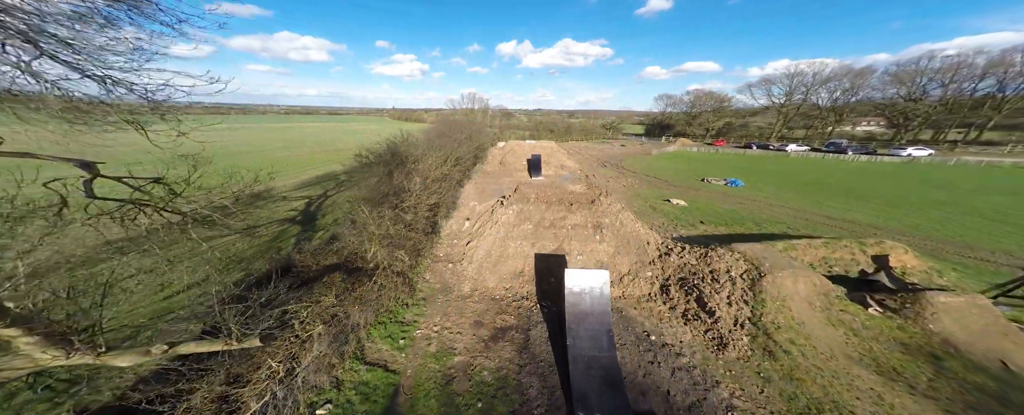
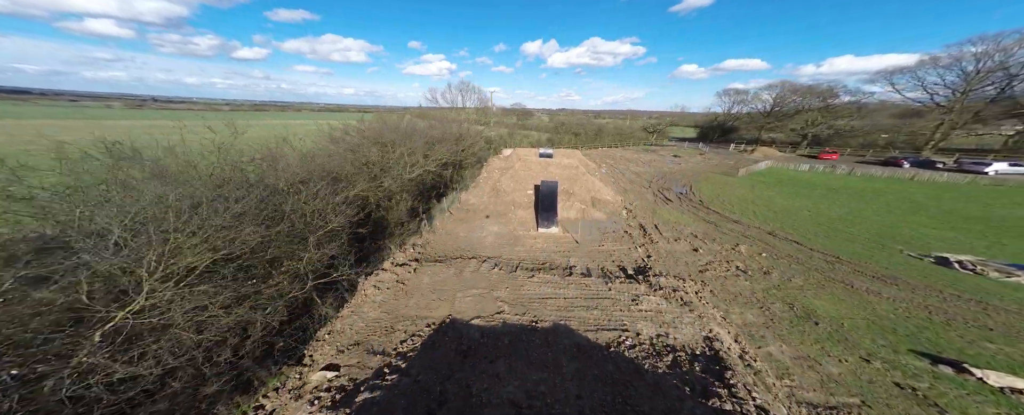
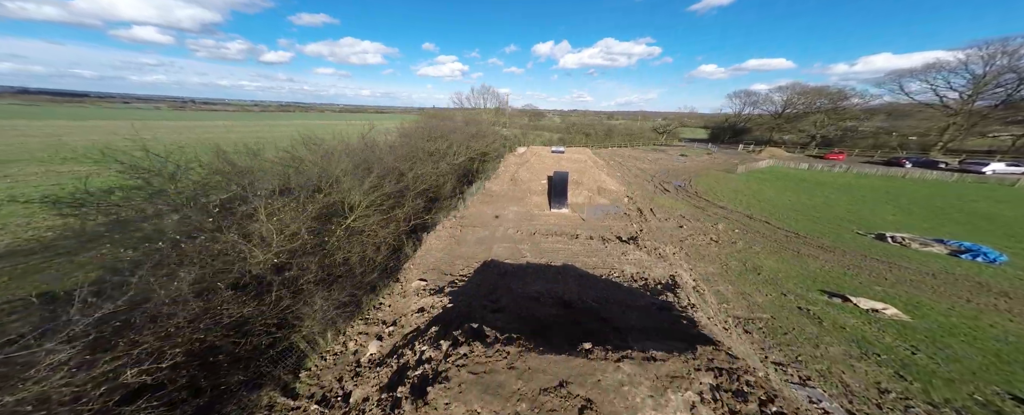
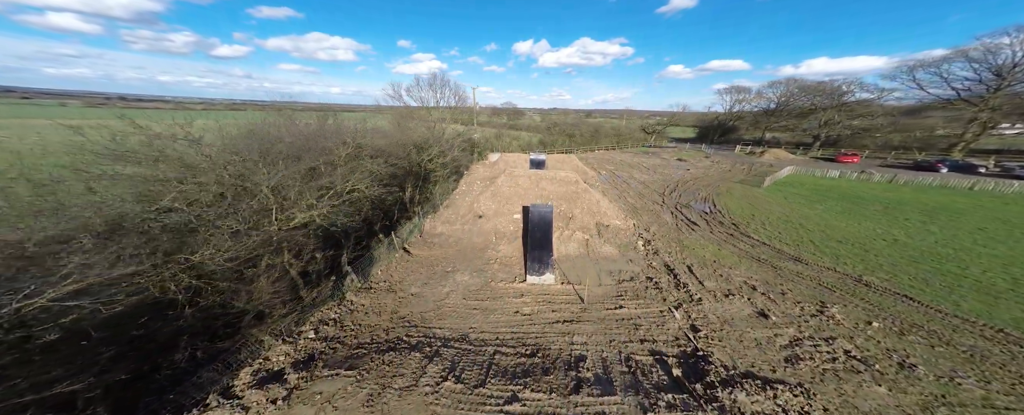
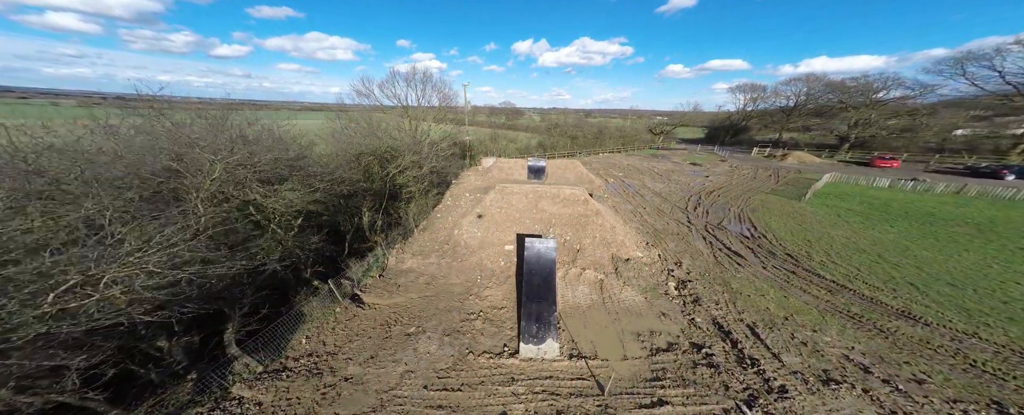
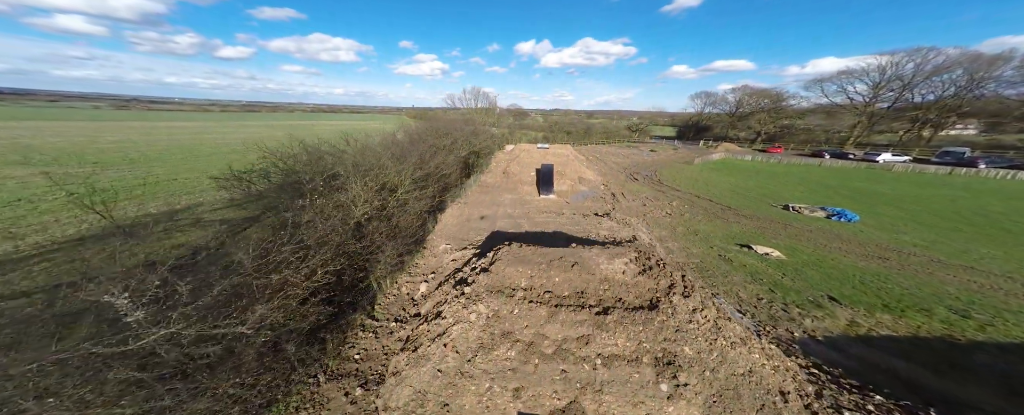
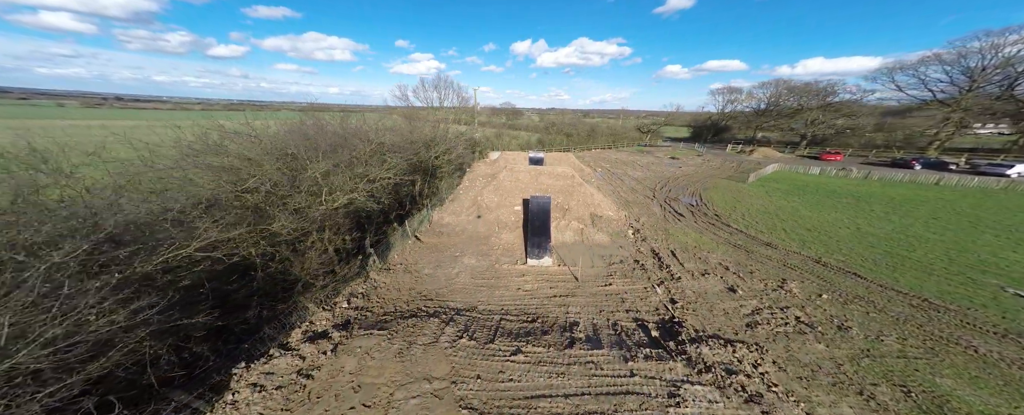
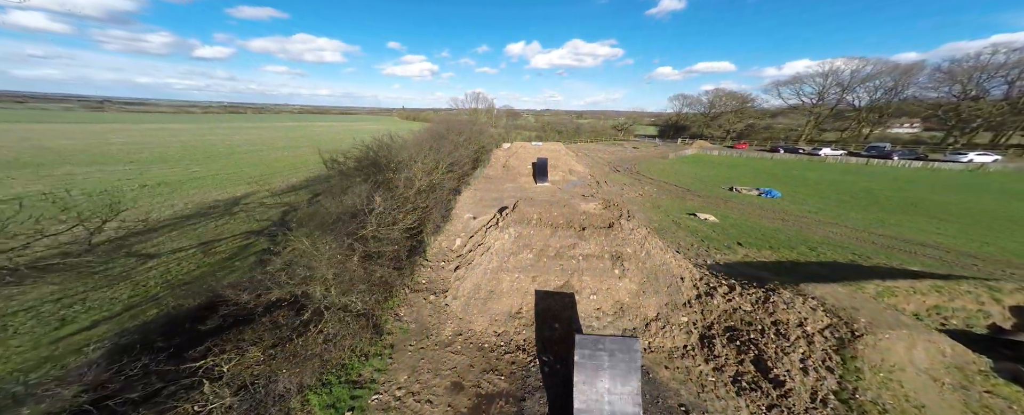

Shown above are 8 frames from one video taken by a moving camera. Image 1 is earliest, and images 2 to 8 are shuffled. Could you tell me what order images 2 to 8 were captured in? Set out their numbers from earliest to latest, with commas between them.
8, 6, 3, 2, 7, 4, 5
